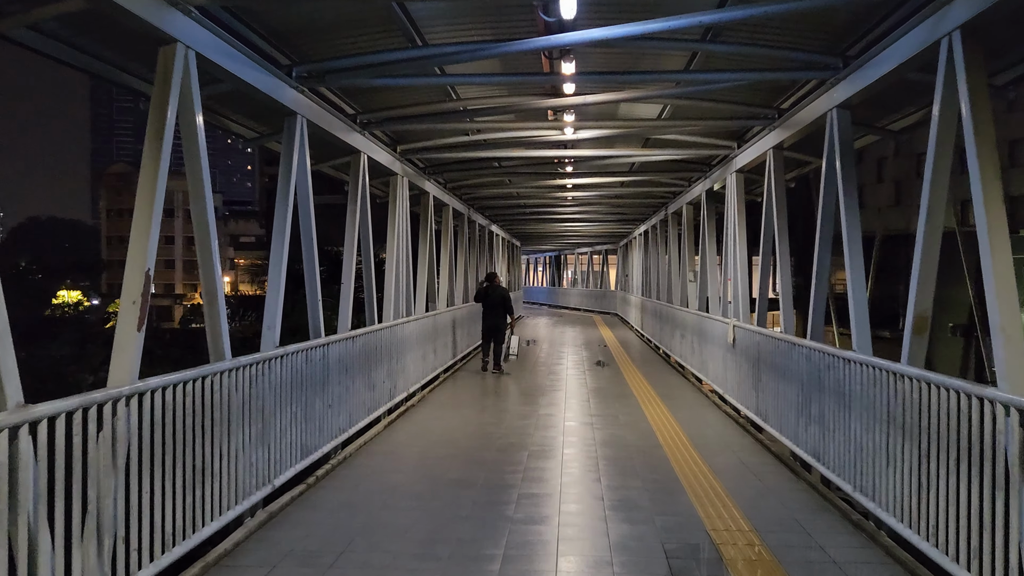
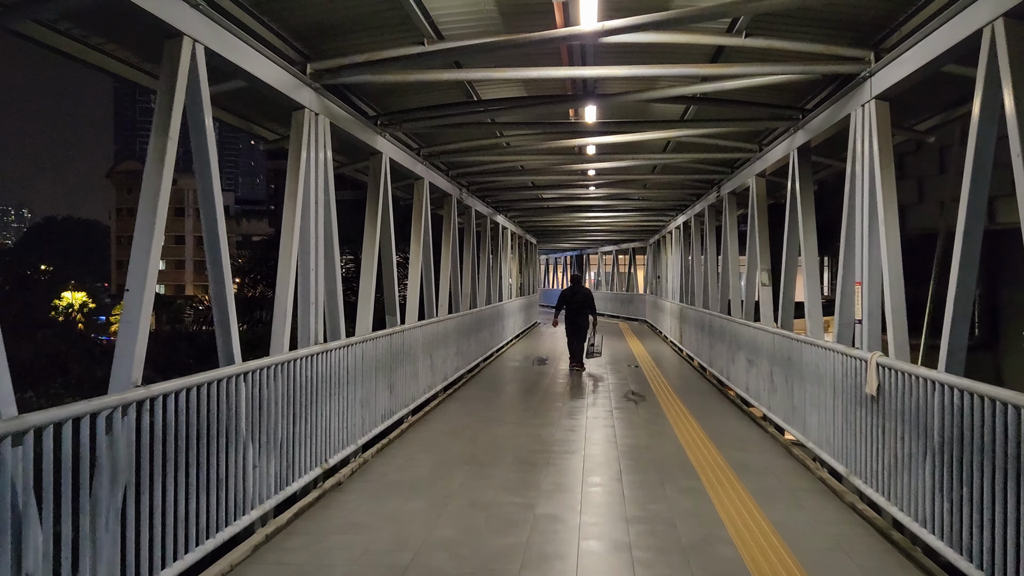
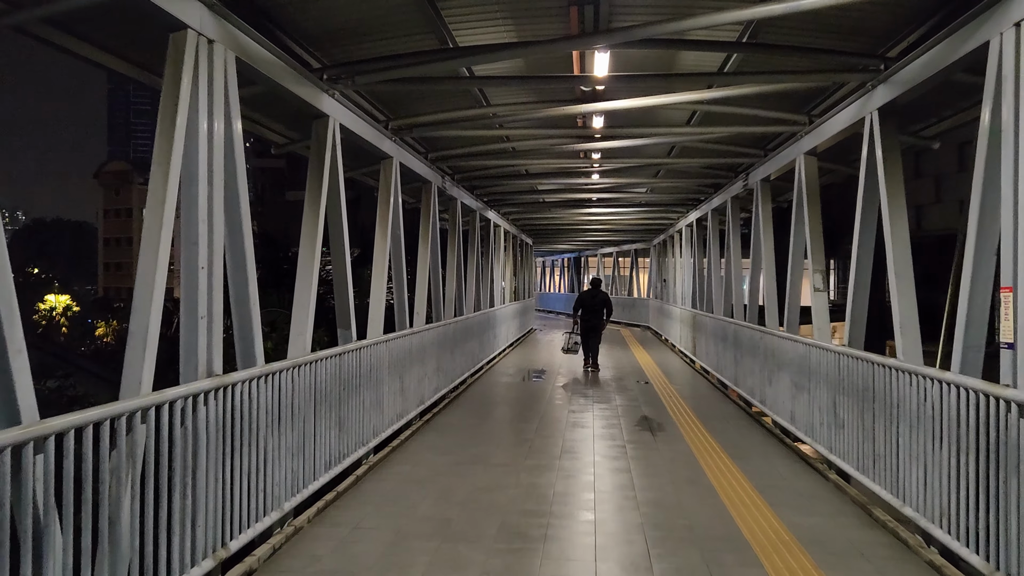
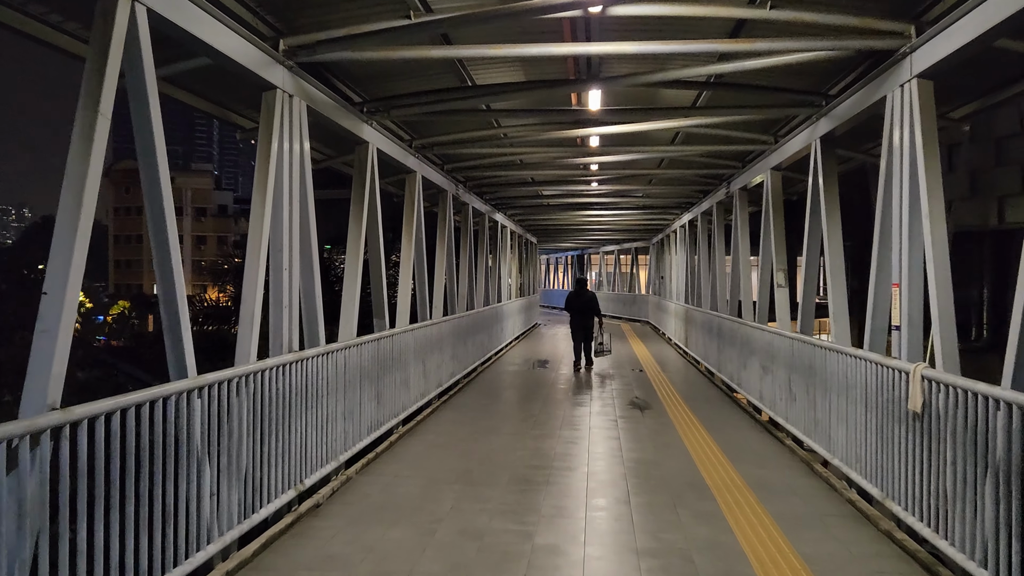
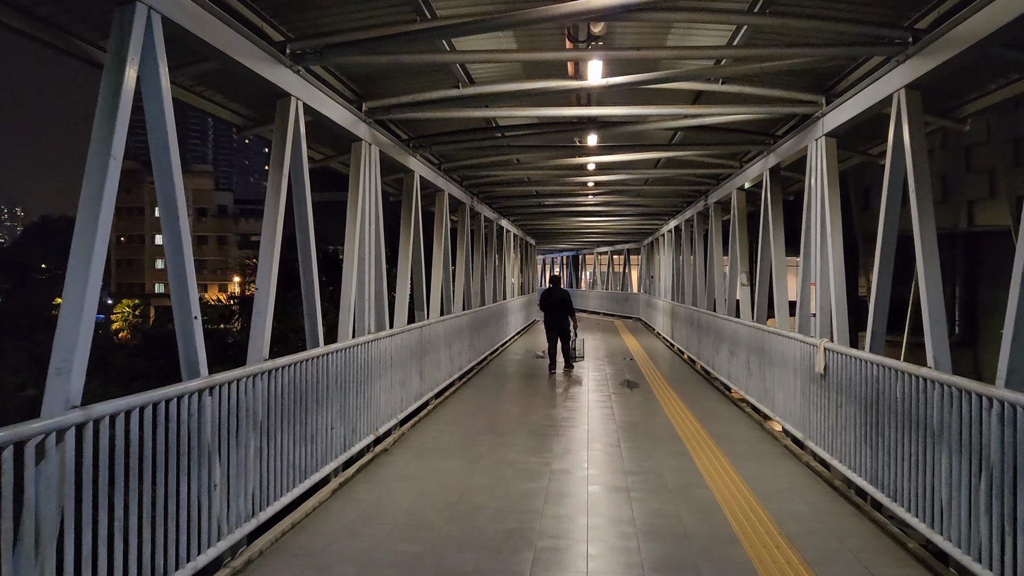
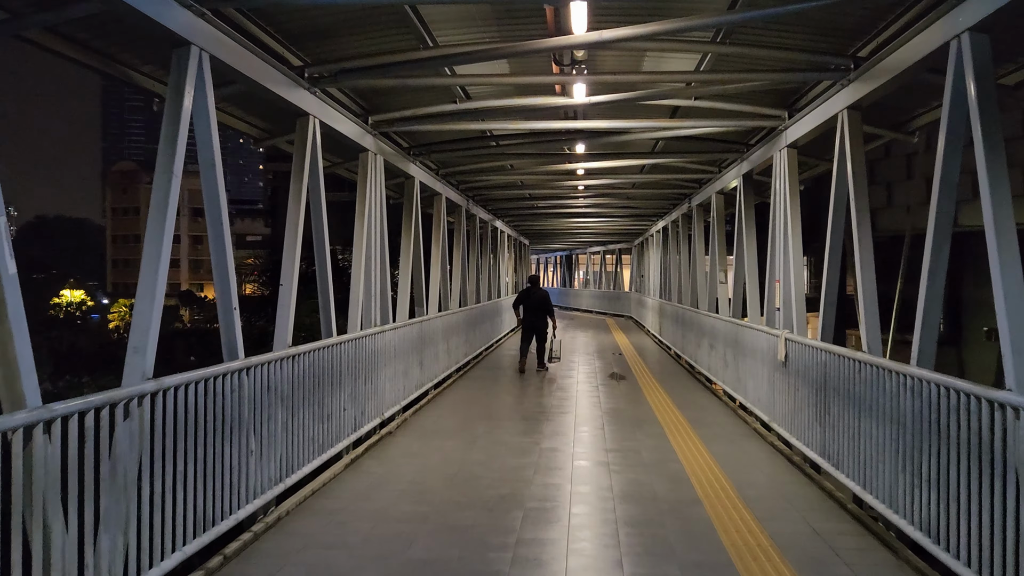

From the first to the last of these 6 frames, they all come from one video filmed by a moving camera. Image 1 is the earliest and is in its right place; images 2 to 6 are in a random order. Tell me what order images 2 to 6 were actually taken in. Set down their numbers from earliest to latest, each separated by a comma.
6, 5, 2, 4, 3
